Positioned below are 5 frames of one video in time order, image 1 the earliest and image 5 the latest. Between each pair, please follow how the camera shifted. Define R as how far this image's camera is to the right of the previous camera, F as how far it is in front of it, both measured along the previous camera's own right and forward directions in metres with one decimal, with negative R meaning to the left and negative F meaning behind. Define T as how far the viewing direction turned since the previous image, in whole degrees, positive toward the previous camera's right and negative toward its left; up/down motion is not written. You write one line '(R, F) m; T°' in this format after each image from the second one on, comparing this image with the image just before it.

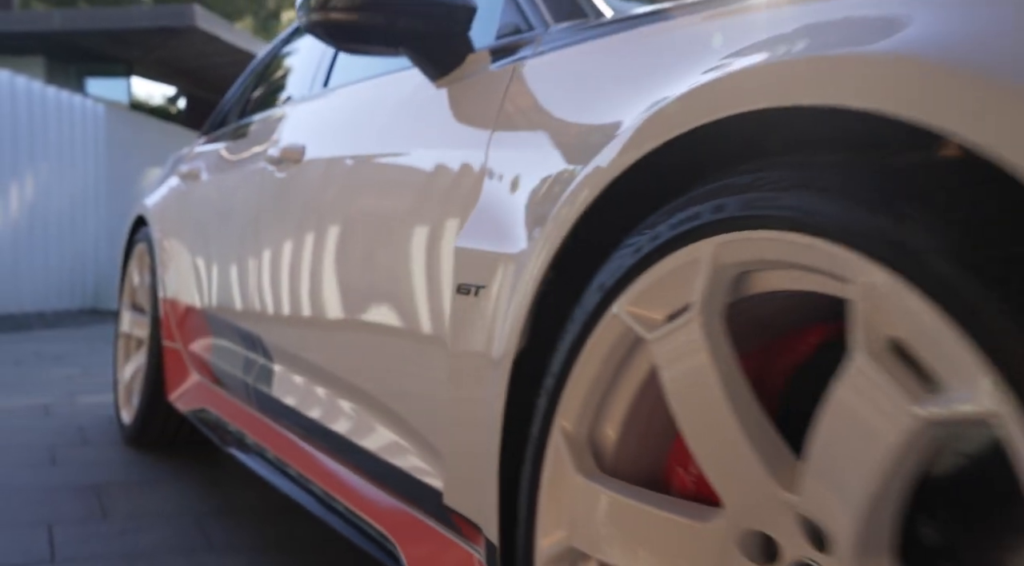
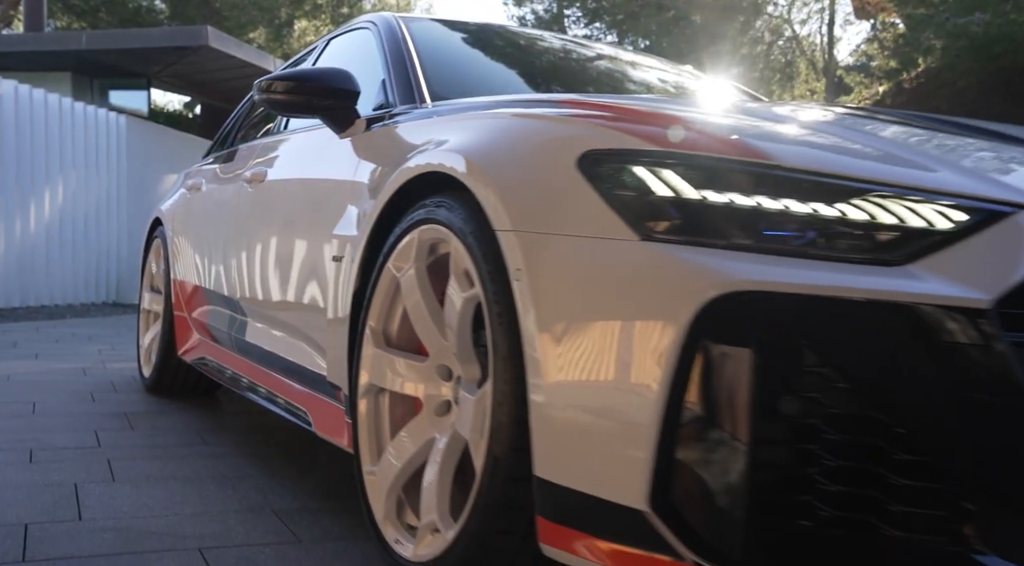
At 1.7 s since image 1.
(+0.4, -1.1) m; -1°
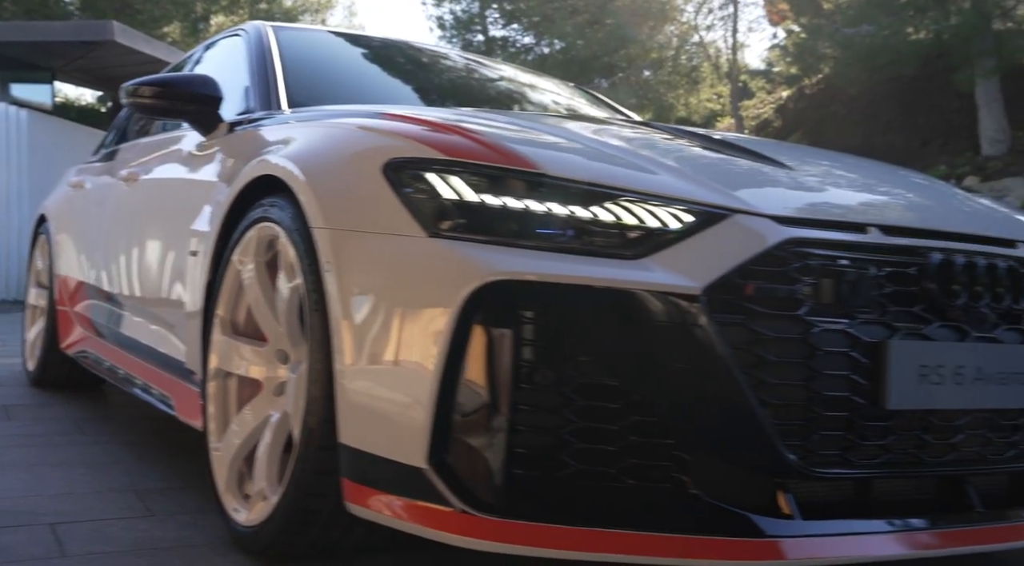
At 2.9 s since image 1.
(+0.2, -0.3) m; +4°
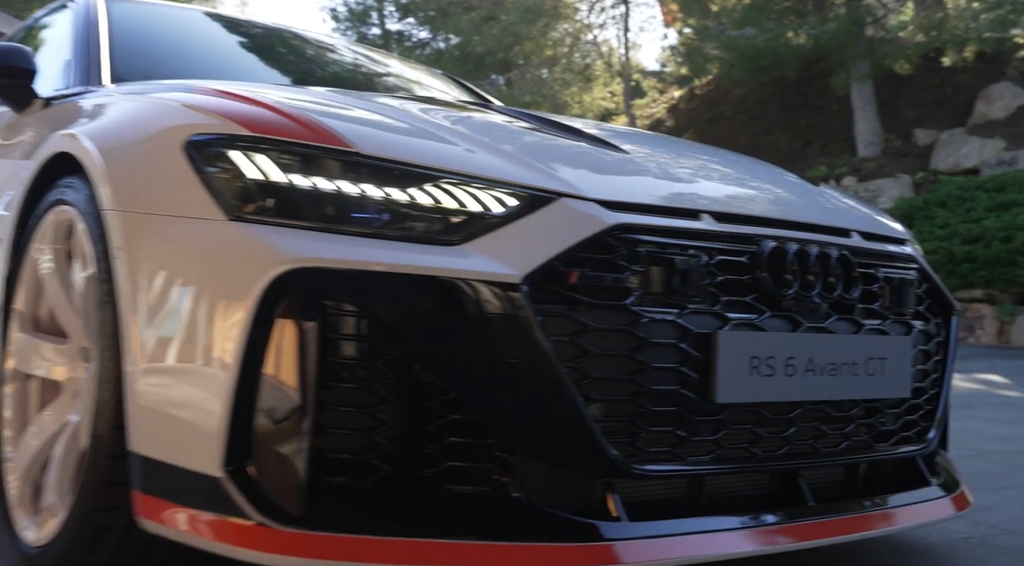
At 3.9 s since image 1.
(+0.2, +0.1) m; +6°
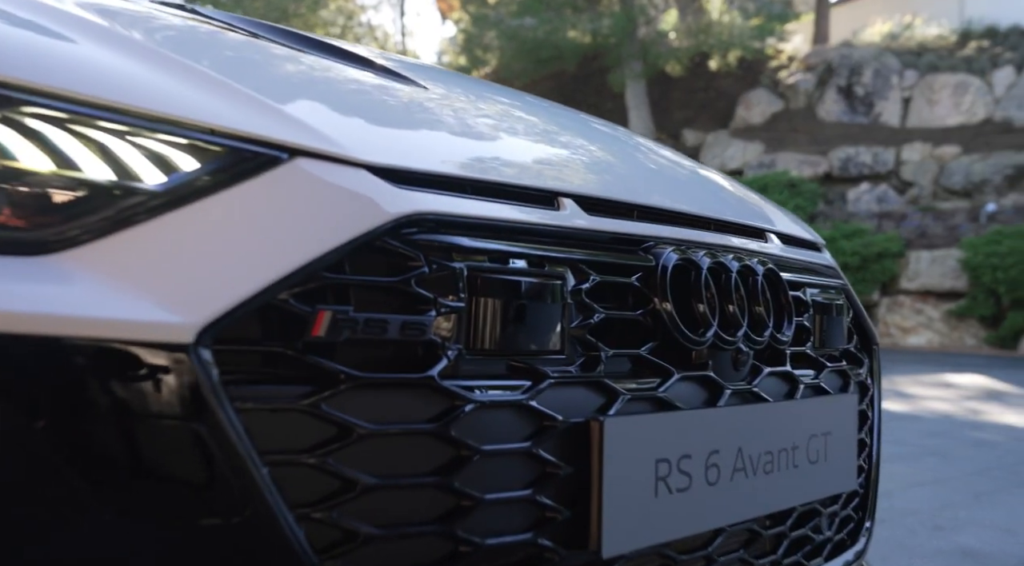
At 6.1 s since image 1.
(+0.1, +0.9) m; +14°
